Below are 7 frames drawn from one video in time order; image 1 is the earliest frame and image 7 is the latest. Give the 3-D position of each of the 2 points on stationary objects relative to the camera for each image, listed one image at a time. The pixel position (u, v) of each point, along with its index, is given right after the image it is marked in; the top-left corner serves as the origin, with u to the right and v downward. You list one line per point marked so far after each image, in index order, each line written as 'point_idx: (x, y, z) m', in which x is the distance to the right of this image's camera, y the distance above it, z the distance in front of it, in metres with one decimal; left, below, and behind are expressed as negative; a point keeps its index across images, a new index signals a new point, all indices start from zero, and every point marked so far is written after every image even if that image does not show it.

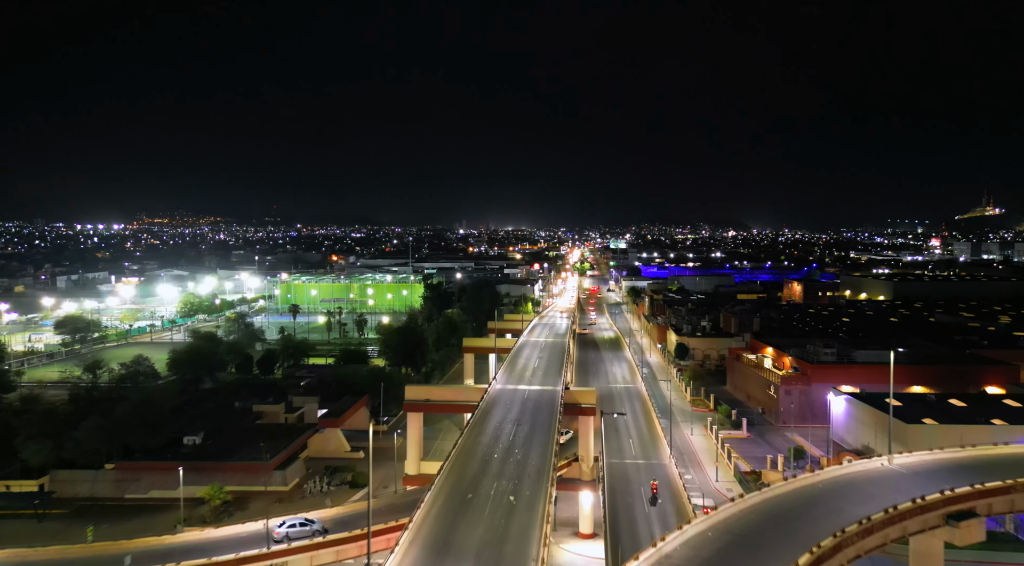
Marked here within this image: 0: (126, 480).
0: (-8.3, -4.2, +16.4) m
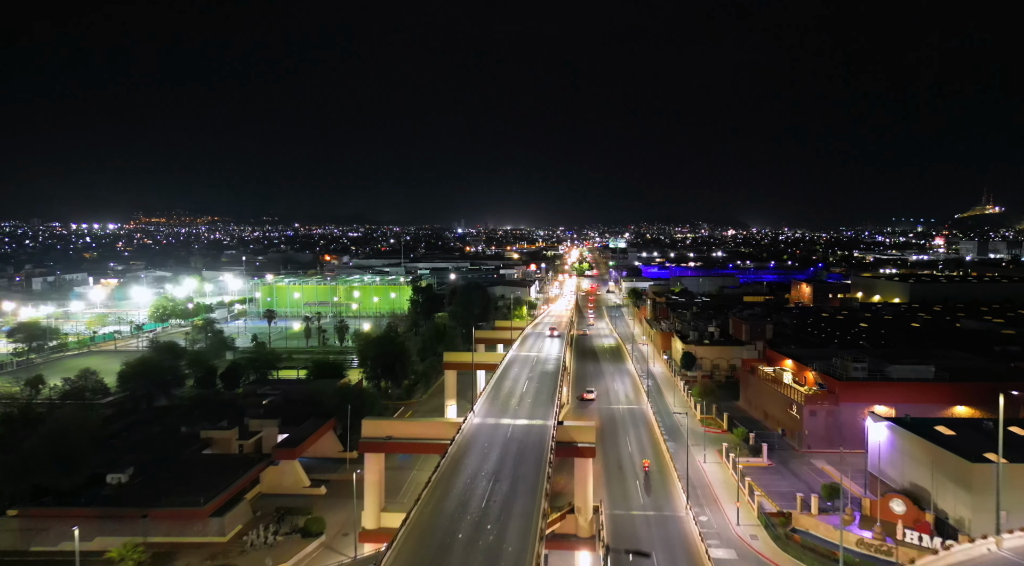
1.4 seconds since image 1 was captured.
0: (-8.6, -4.4, +13.7) m
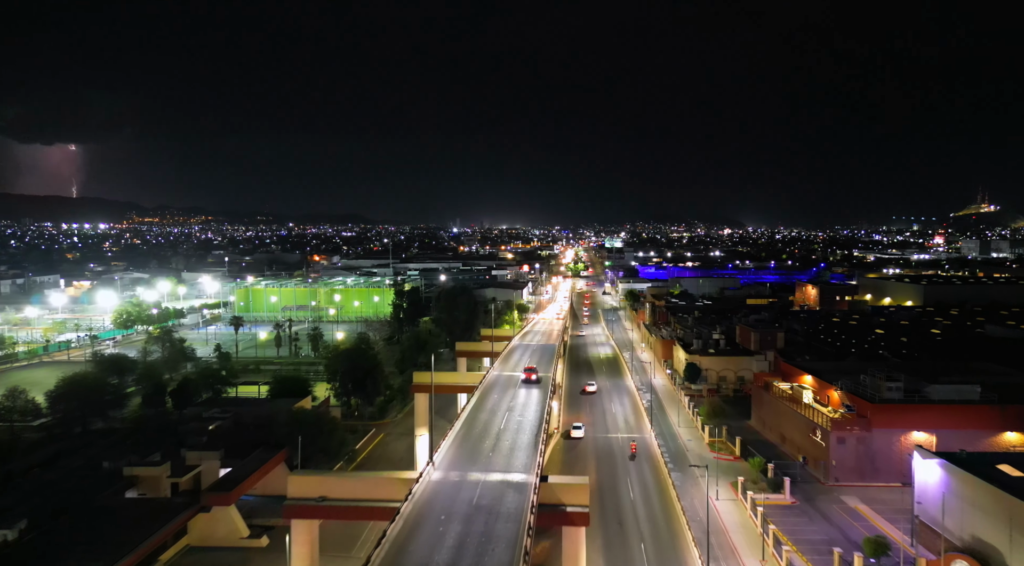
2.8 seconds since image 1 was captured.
0: (-9.0, -4.6, +10.9) m
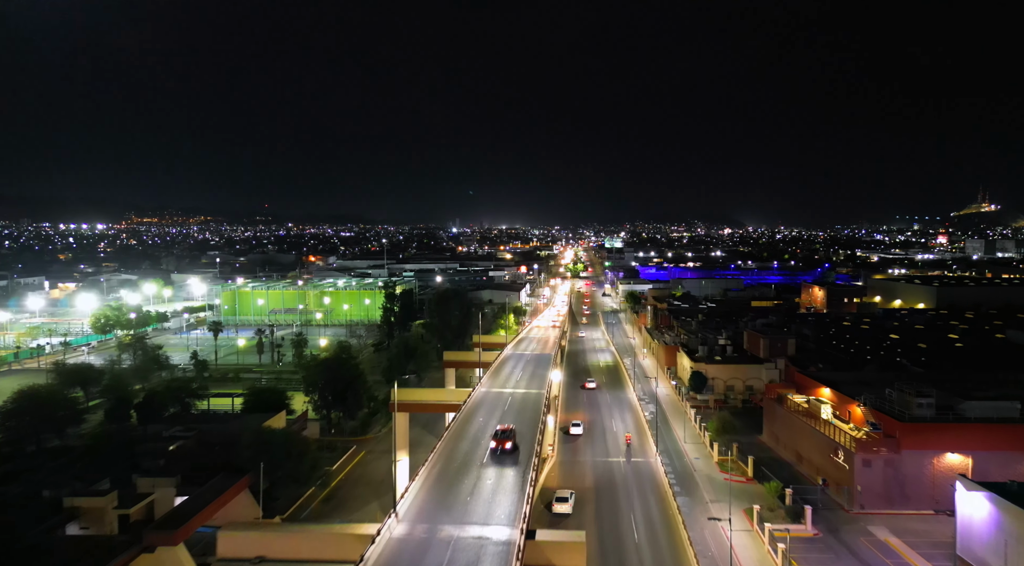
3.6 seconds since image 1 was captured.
0: (-9.2, -4.8, +9.2) m
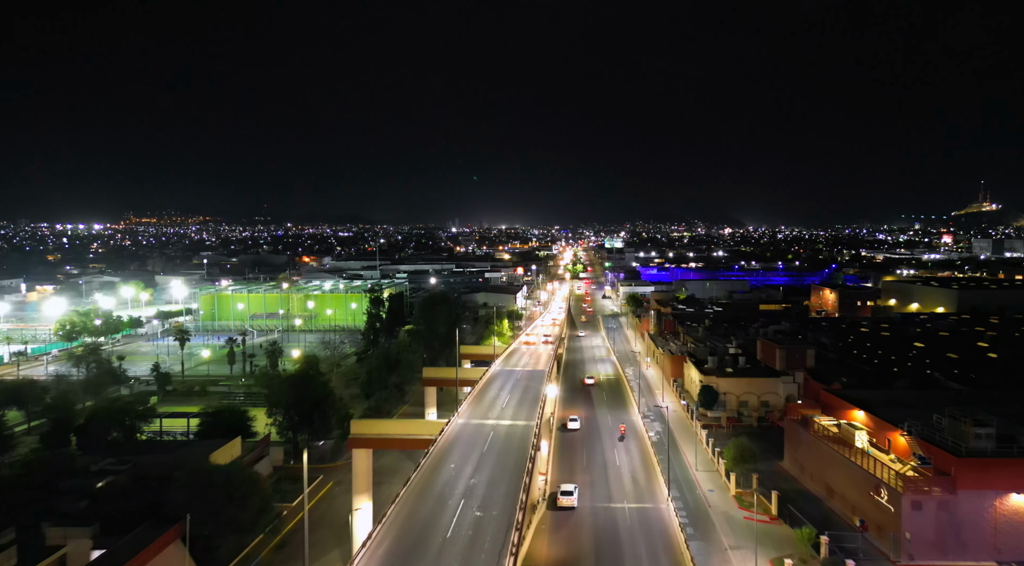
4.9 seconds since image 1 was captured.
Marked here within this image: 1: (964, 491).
0: (-9.5, -4.9, +6.7) m
1: (+7.9, -3.6, +13.2) m
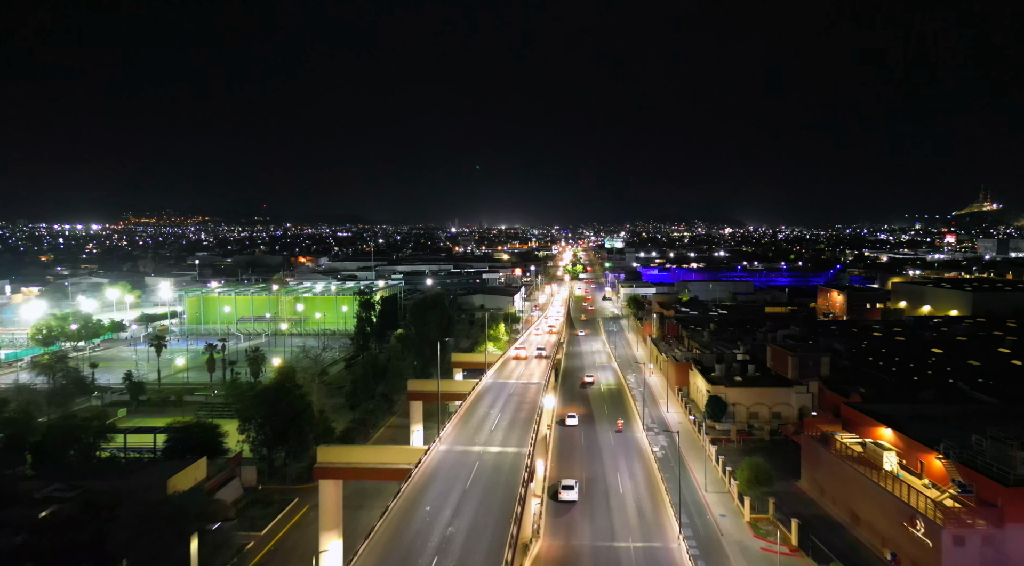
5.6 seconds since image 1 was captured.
0: (-9.6, -5.1, +5.2) m
1: (+7.7, -3.7, +11.7) m
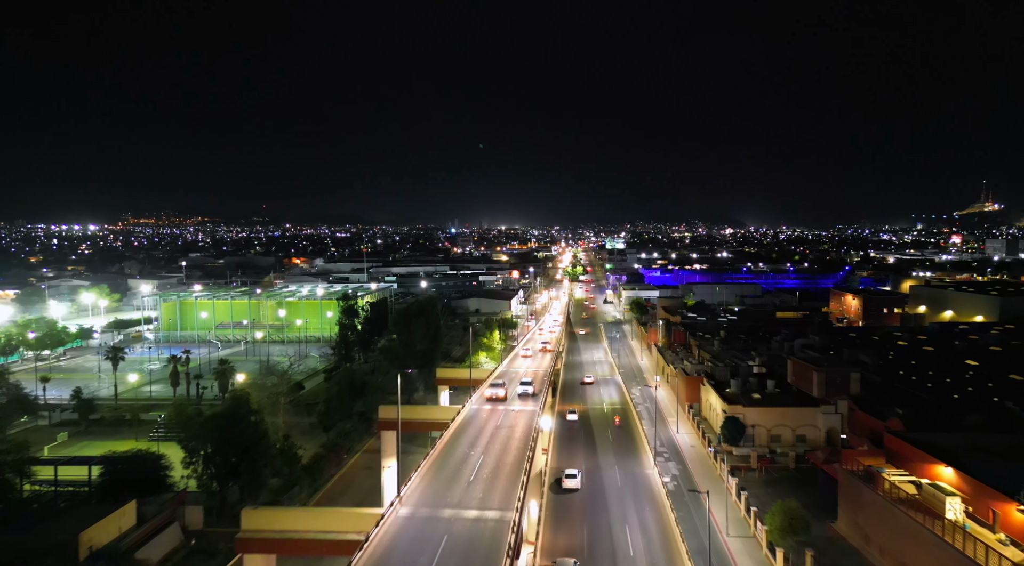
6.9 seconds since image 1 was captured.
0: (-9.9, -5.2, +2.7) m
1: (+7.5, -3.9, +9.3) m
